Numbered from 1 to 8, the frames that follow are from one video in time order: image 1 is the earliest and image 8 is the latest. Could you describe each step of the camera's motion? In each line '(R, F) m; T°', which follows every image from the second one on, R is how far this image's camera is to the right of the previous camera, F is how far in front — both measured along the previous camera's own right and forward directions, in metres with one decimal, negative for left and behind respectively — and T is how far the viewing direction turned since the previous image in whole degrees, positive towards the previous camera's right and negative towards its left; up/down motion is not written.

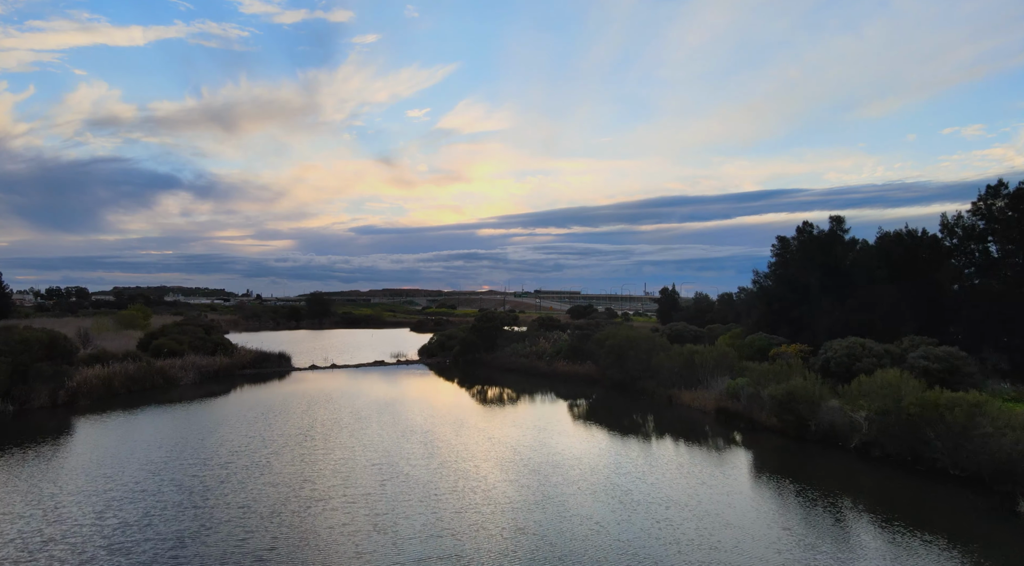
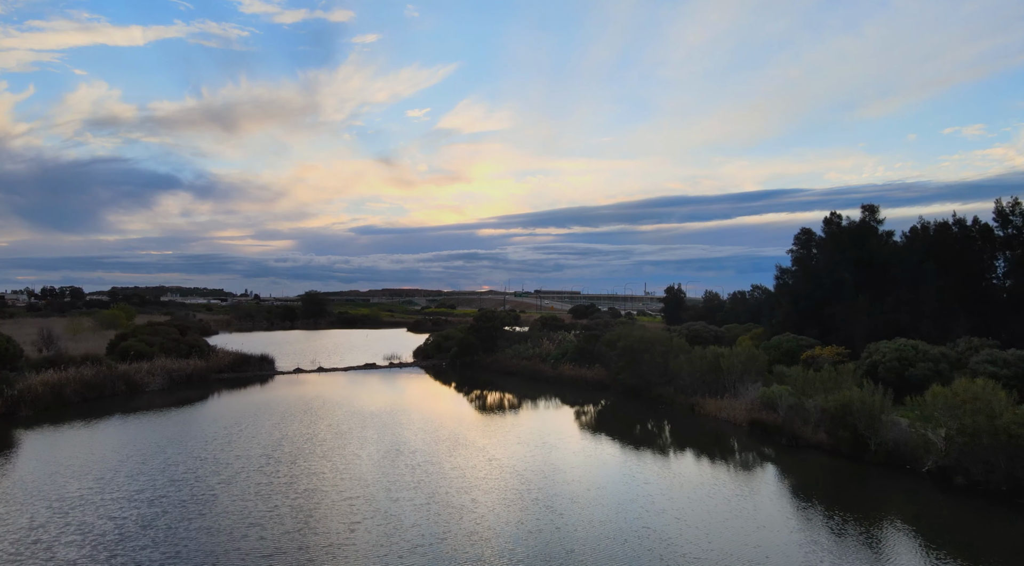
(-0.1, +4.1) m; 0°
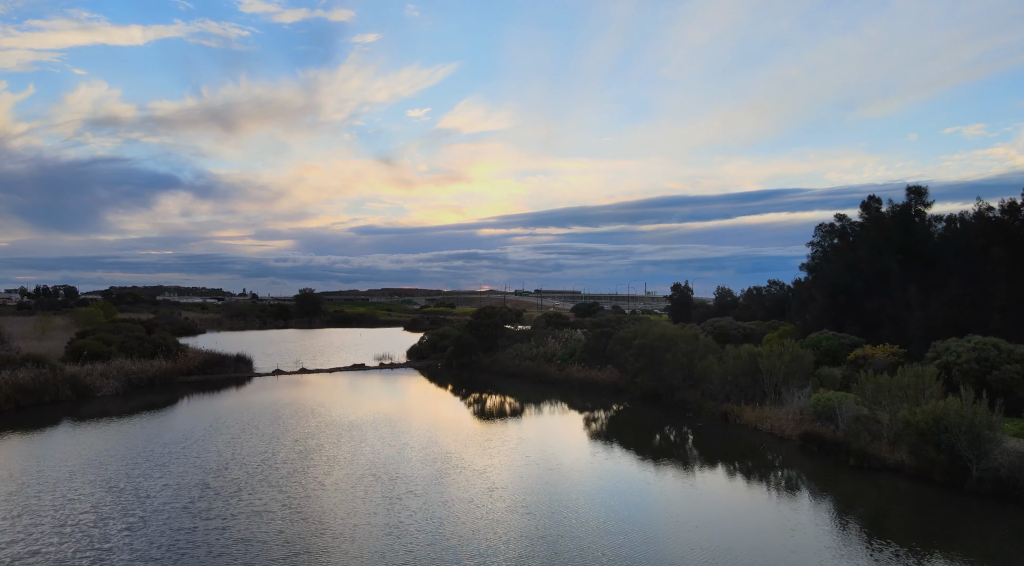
(-0.1, +4.6) m; 0°
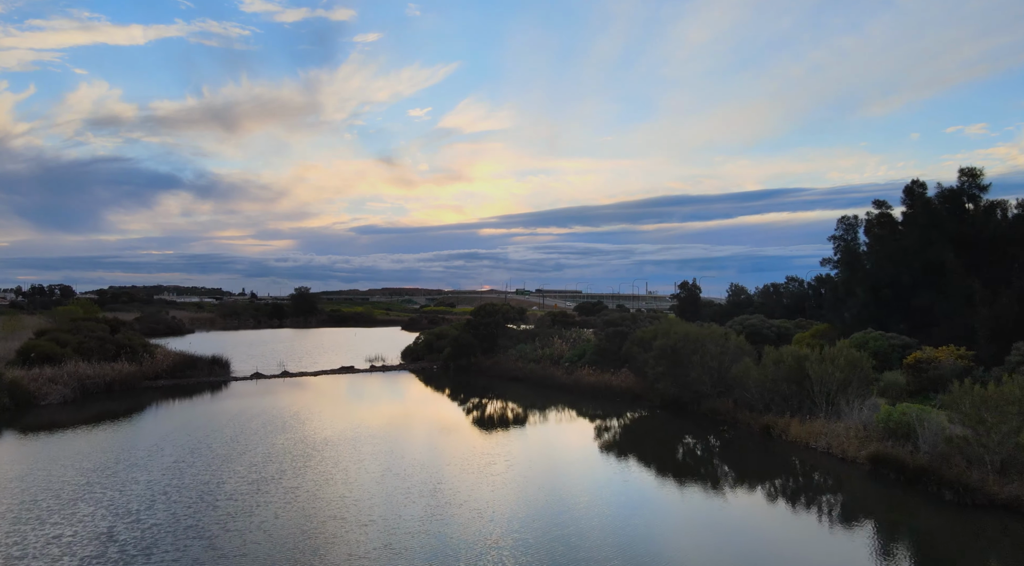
(-0.1, +4.1) m; 0°
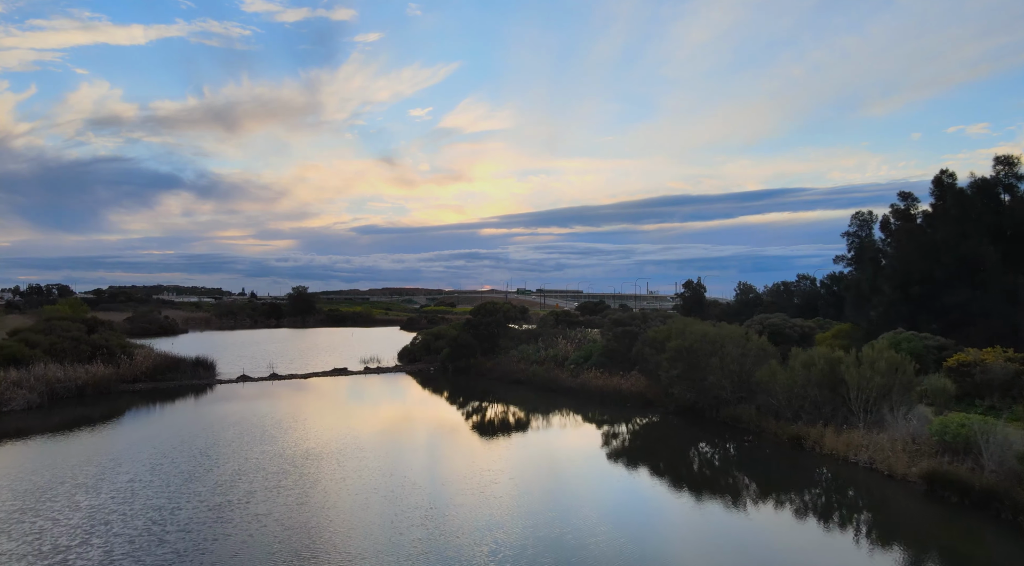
(-0.1, +2.3) m; 0°
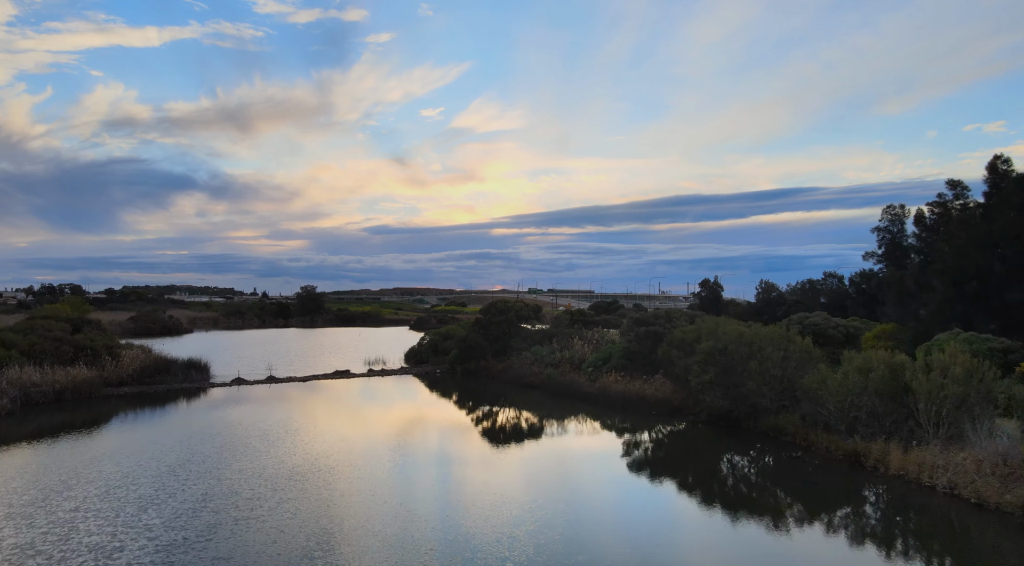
(-0.1, +2.6) m; -1°
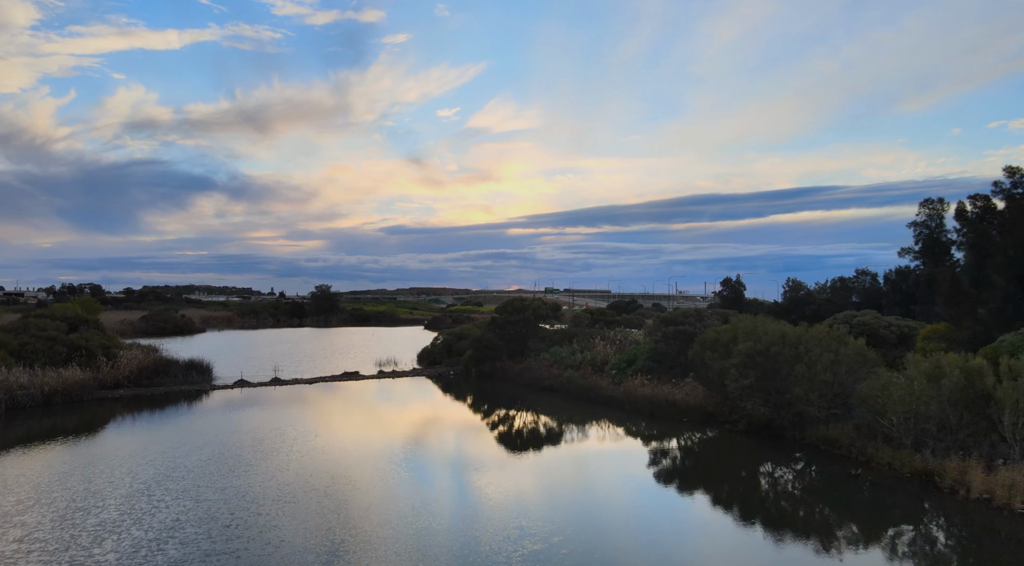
(-0.1, +2.2) m; -1°
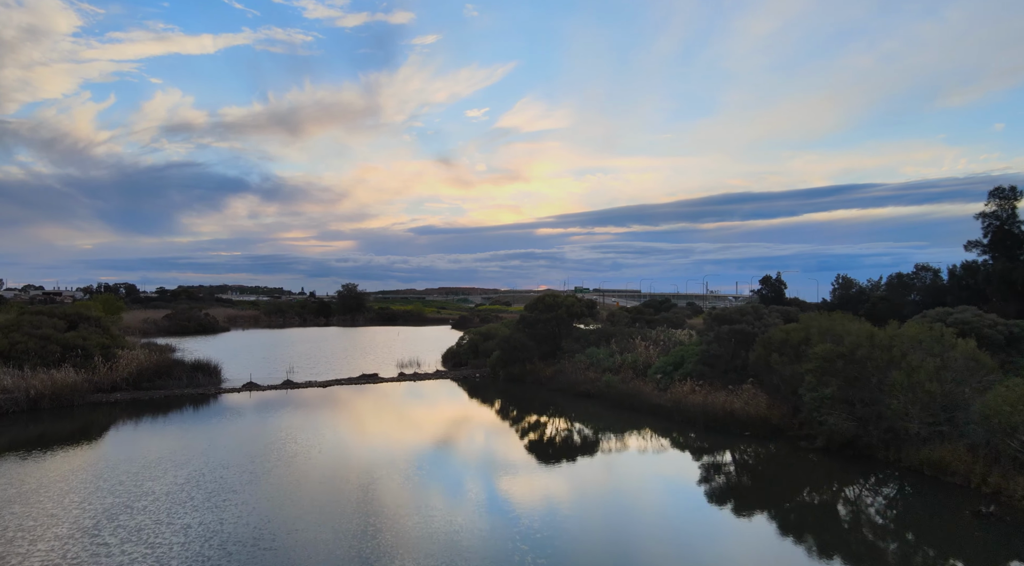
(-0.2, +3.2) m; -2°
